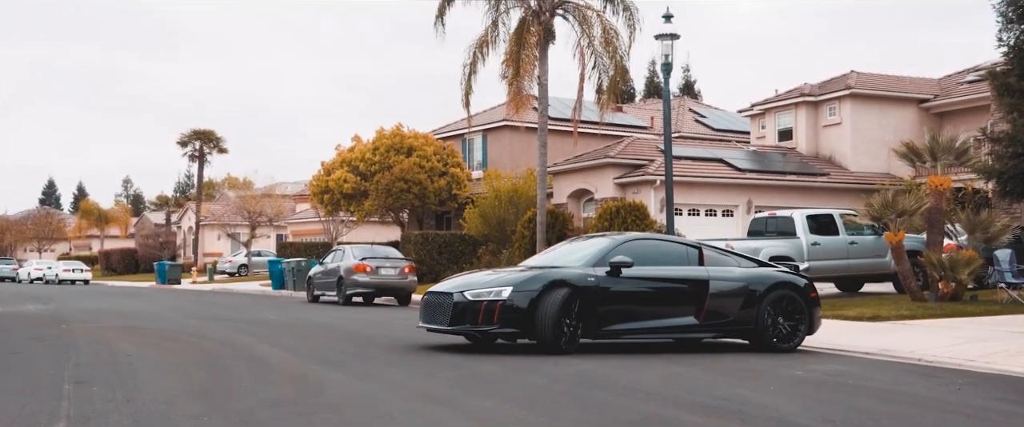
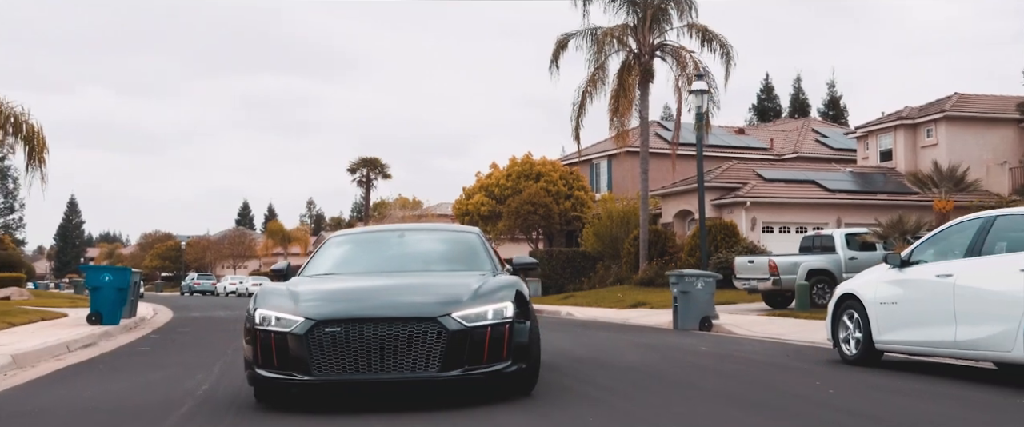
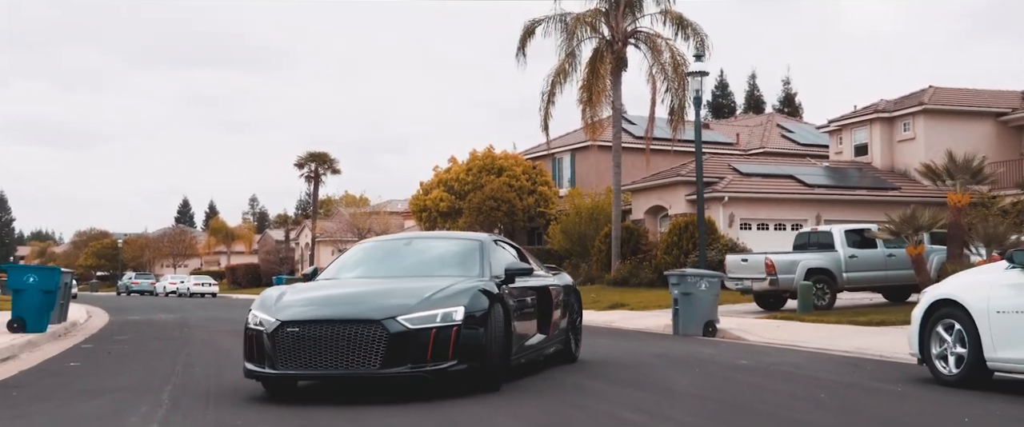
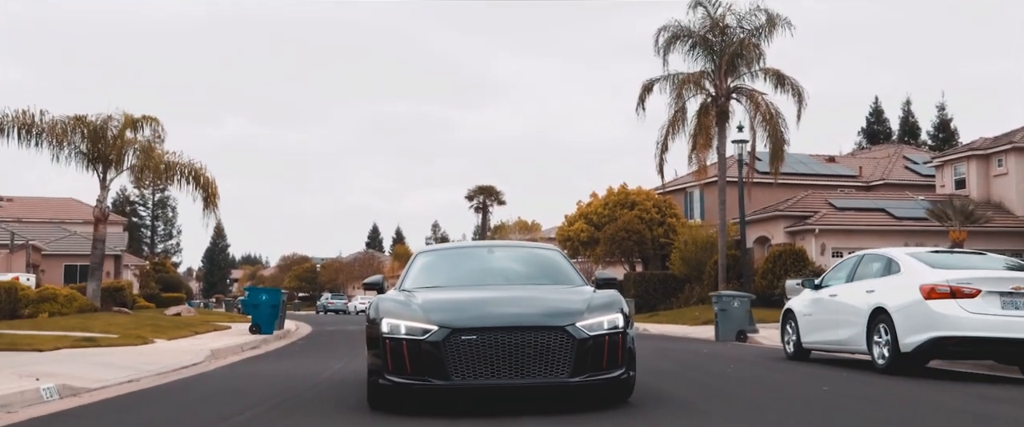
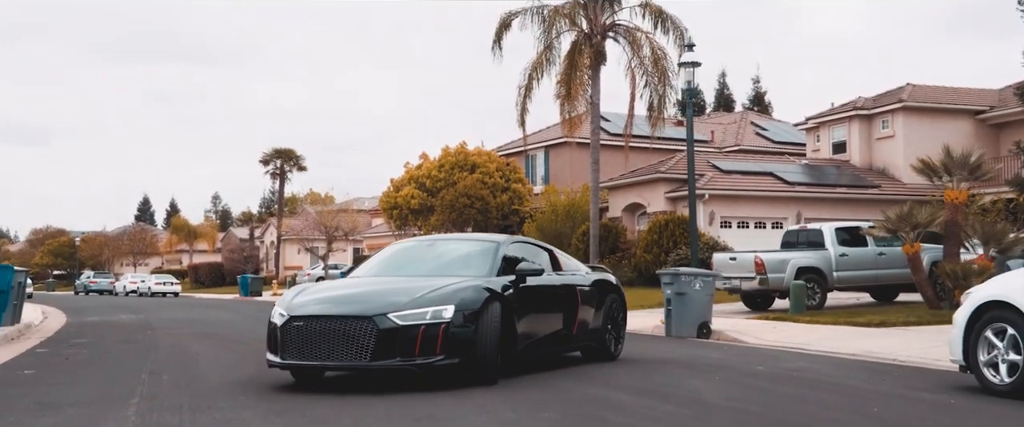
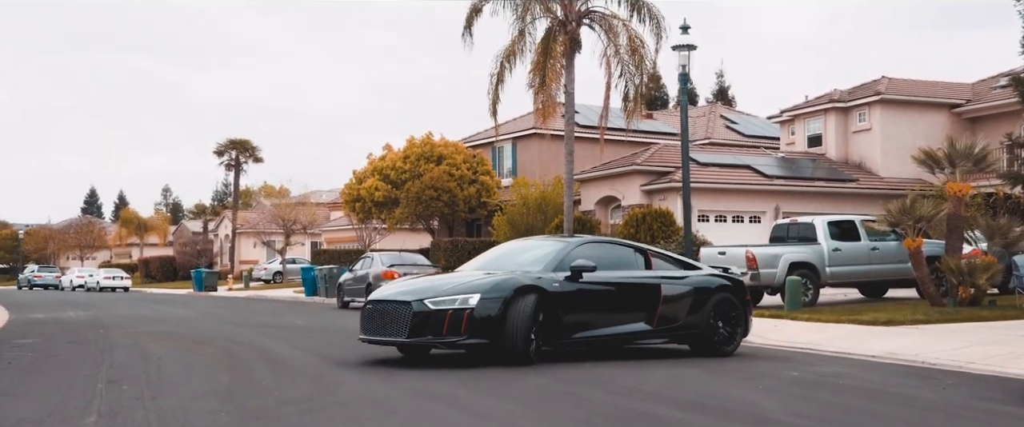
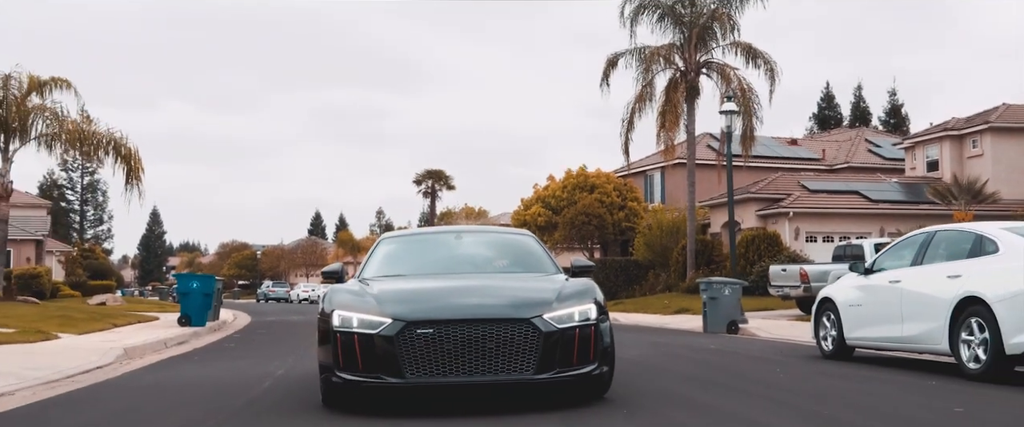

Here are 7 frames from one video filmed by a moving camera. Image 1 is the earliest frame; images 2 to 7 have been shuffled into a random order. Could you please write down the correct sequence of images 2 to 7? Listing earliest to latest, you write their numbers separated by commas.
6, 5, 3, 2, 7, 4
